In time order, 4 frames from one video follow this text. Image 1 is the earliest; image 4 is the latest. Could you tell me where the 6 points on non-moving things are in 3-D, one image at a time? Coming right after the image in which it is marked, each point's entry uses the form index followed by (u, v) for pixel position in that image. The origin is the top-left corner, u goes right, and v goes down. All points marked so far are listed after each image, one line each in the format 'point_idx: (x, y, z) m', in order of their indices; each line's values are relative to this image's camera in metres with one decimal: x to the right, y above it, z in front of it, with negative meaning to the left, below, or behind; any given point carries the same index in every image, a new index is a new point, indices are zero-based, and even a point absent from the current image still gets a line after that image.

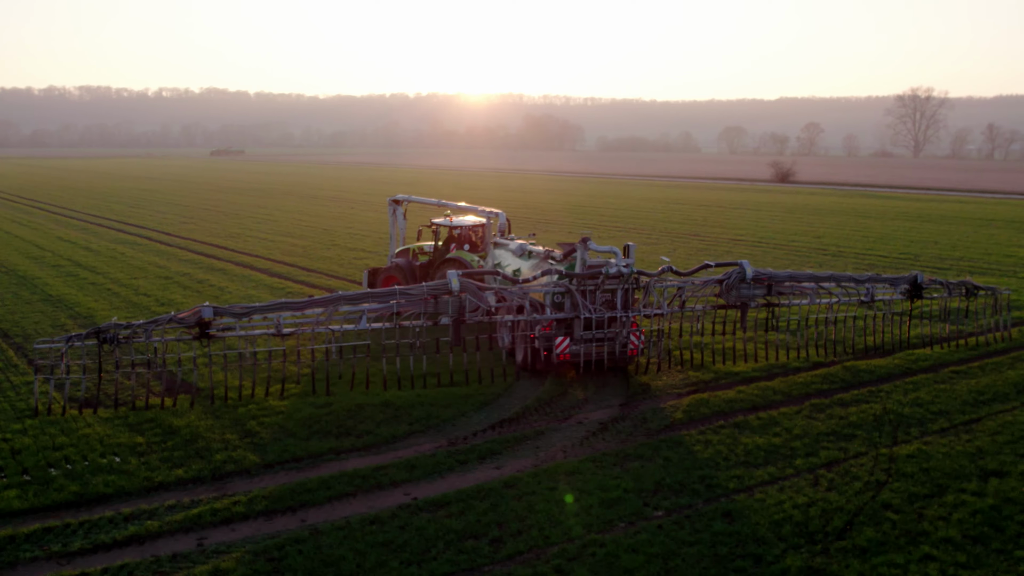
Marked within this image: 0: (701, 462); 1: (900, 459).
0: (+1.8, -1.7, +9.8) m
1: (+3.8, -1.7, +9.9) m
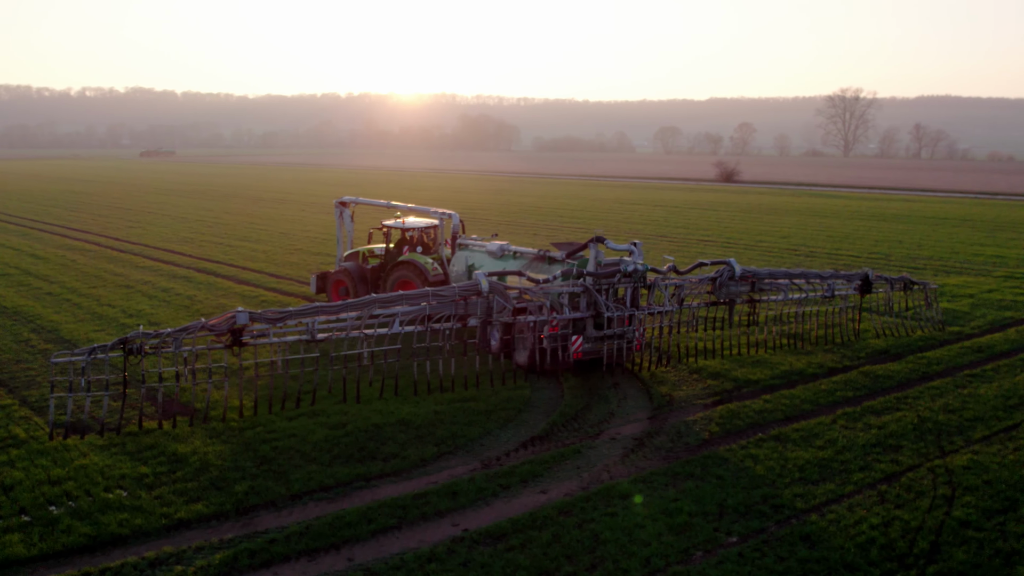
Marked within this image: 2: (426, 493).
0: (+2.2, -1.8, +9.2) m
1: (+4.2, -1.7, +9.5) m
2: (-0.8, -1.8, +8.8) m
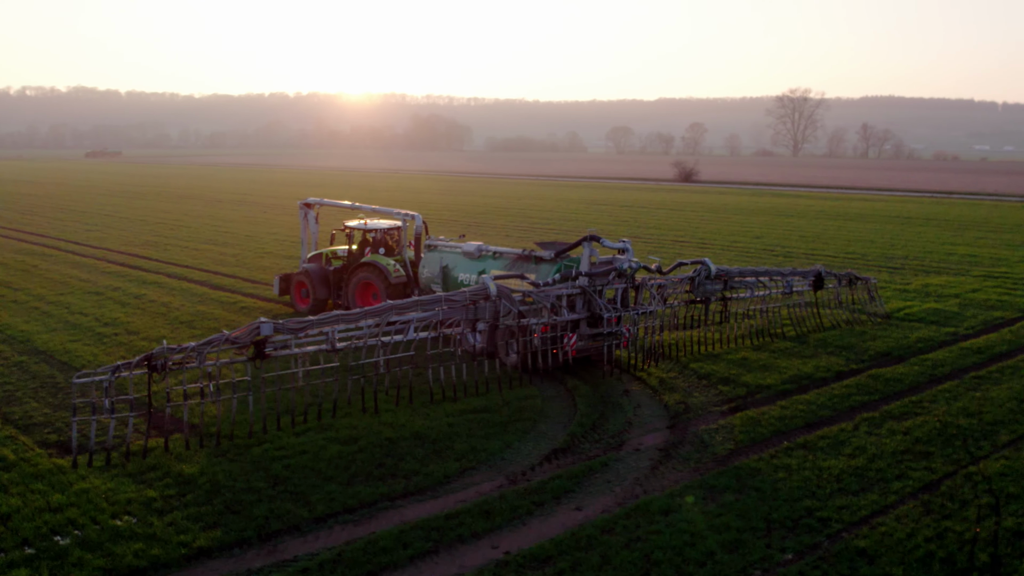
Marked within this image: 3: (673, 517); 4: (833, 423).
0: (+2.5, -1.8, +8.9) m
1: (+4.5, -1.8, +9.3) m
2: (-0.5, -1.9, +8.3) m
3: (+1.3, -1.9, +8.3) m
4: (+3.6, -1.5, +11.1) m
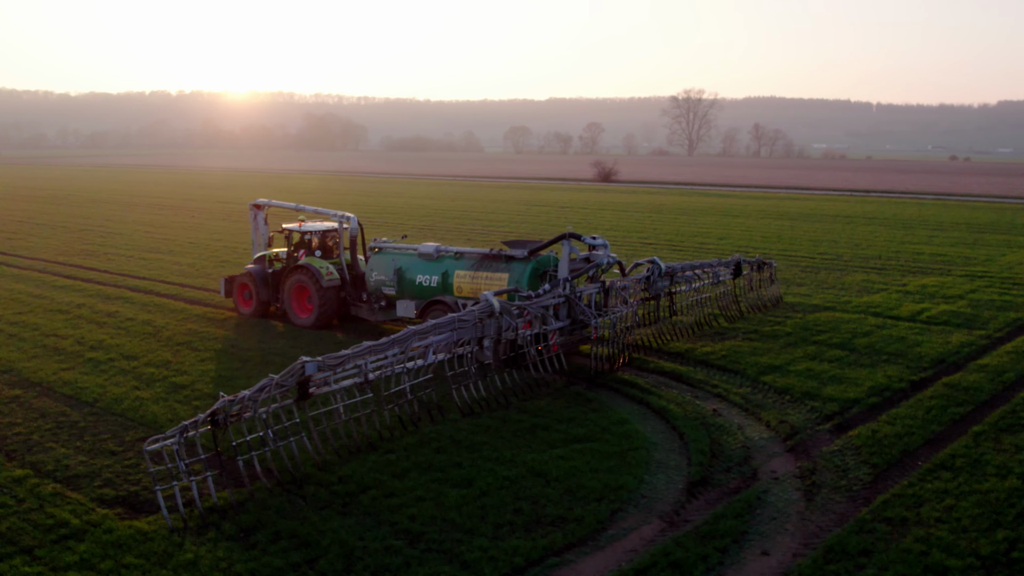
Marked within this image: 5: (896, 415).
0: (+3.8, -1.9, +8.2) m
1: (+5.7, -1.8, +8.8) m
2: (+0.9, -2.0, +7.3) m
3: (+2.7, -2.0, +7.4) m
4: (+4.6, -1.6, +10.4) m
5: (+4.4, -1.4, +11.4) m
